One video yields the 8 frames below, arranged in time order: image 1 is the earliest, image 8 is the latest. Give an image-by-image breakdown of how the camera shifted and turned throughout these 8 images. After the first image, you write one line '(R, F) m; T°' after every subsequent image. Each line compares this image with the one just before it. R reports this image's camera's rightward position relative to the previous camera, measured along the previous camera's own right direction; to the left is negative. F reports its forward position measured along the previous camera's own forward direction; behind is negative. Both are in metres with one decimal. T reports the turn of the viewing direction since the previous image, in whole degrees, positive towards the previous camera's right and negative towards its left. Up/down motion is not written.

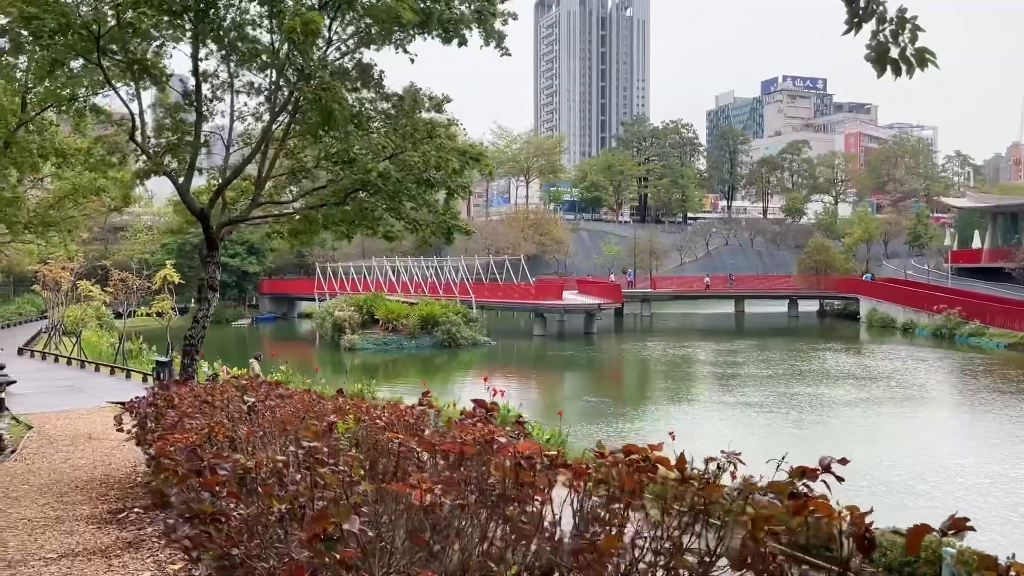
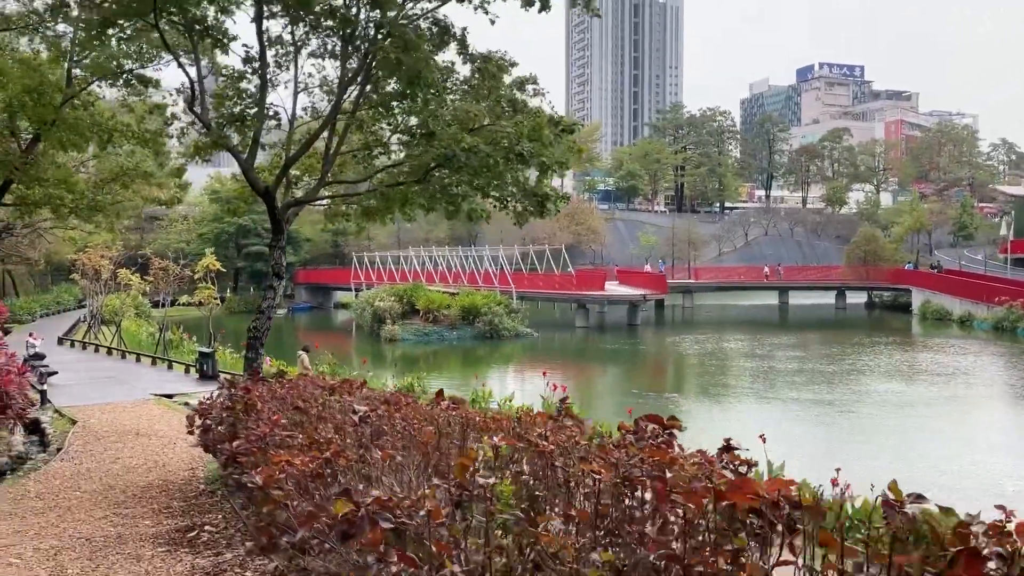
(-0.5, +0.7) m; -2°
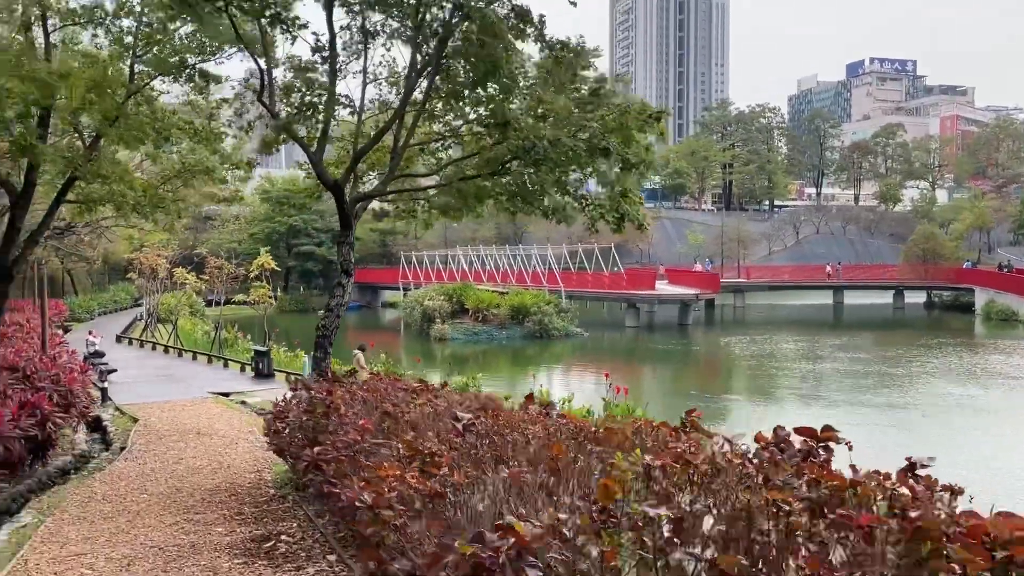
(-0.3, +0.3) m; -3°
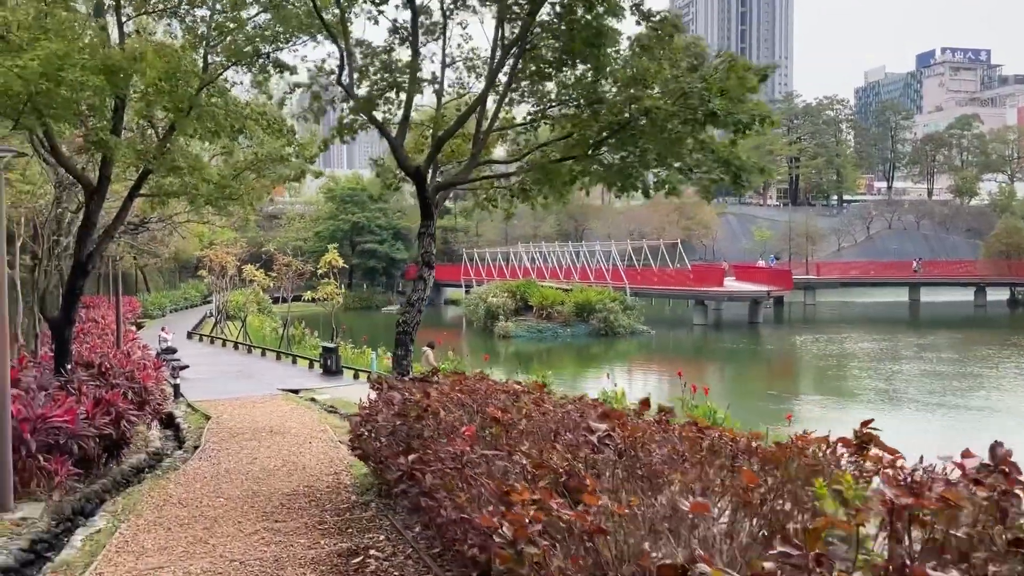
(-0.2, +0.4) m; -4°
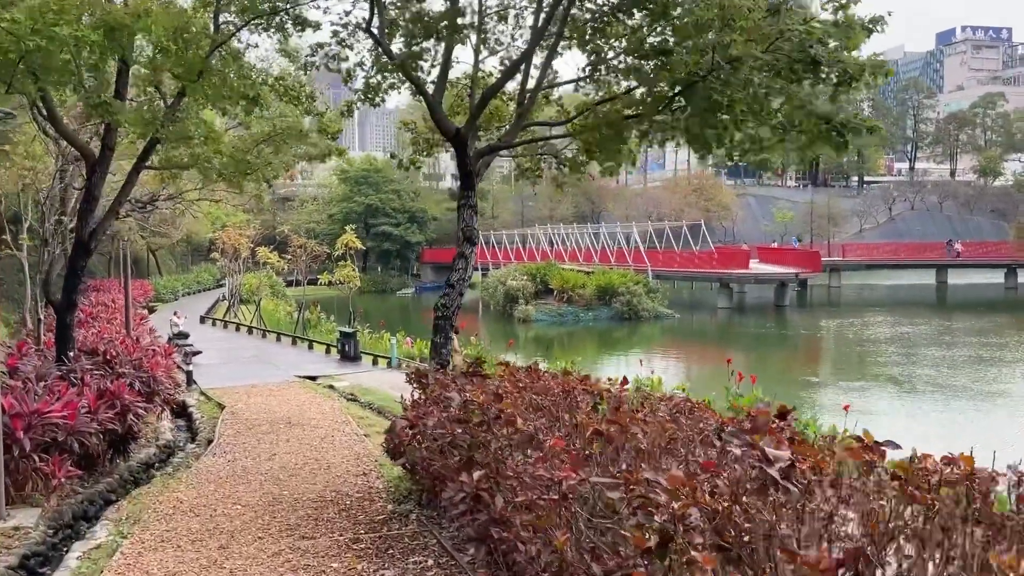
(-0.2, +0.7) m; -1°
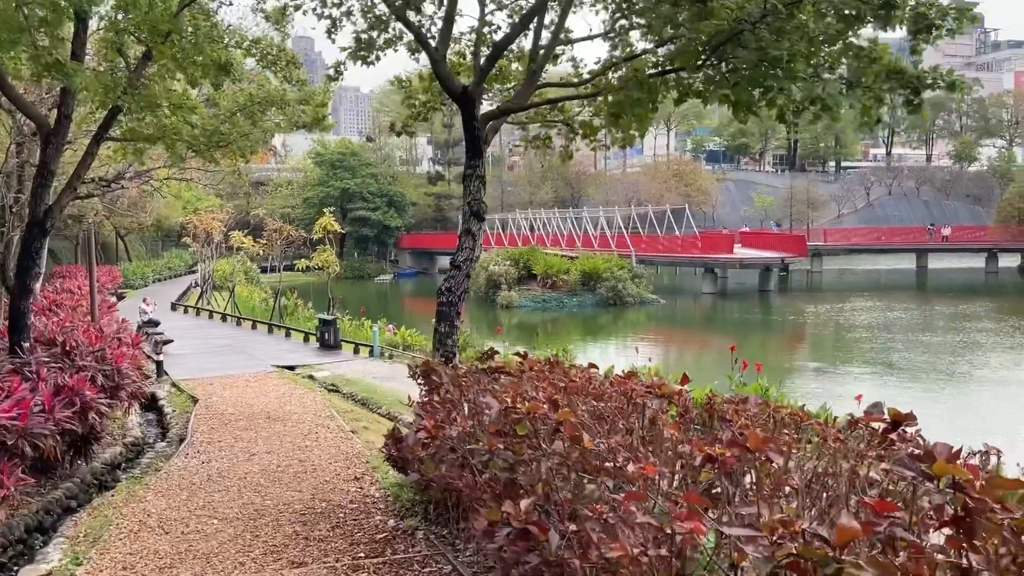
(-0.2, +0.5) m; +2°
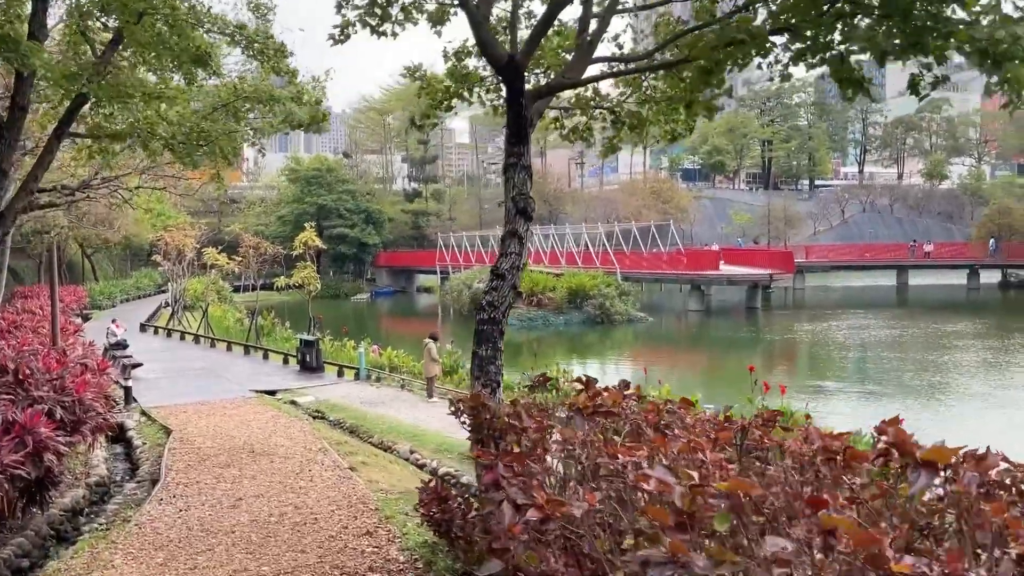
(-0.4, +0.7) m; +2°
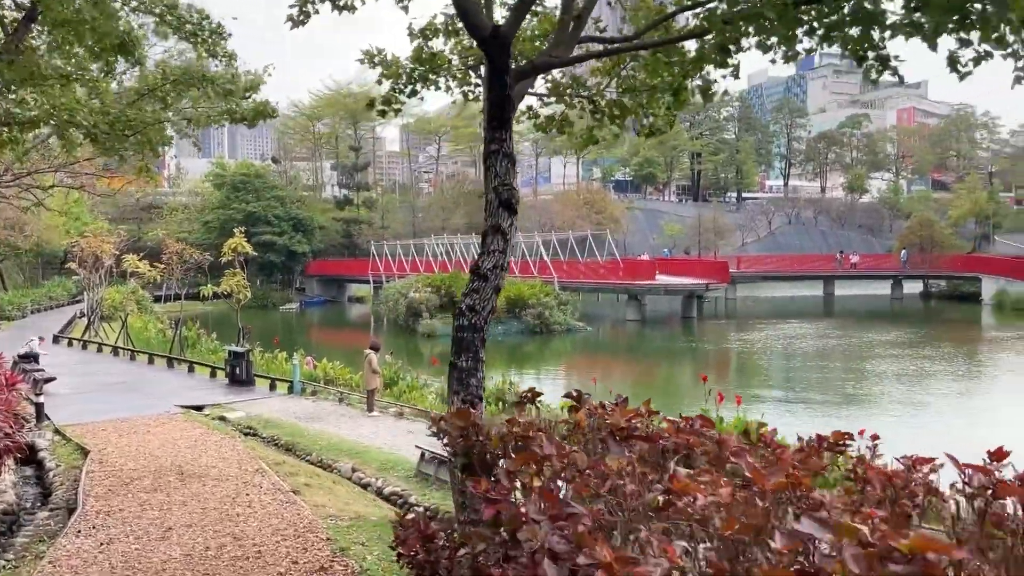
(-0.2, +0.4) m; +5°
